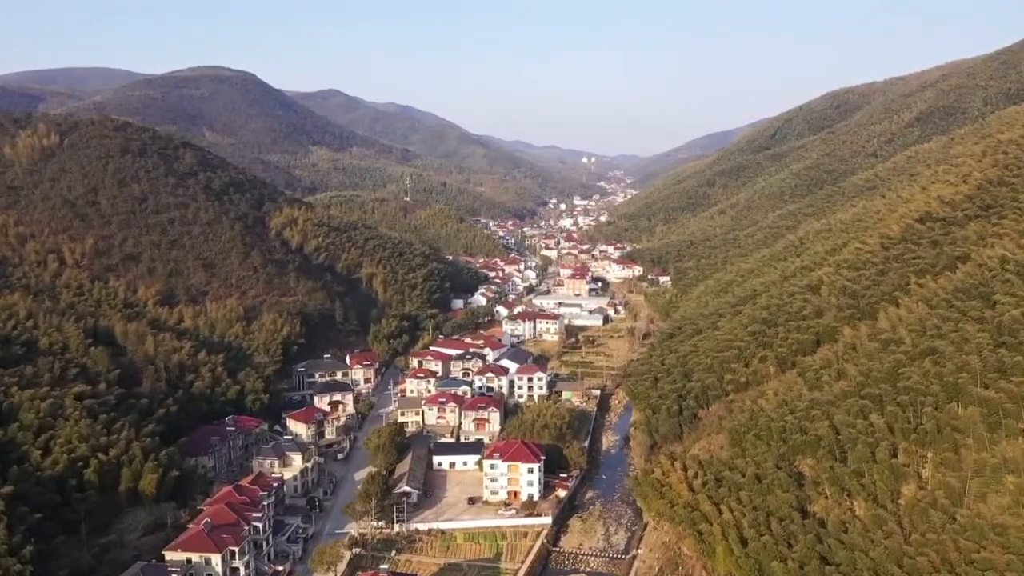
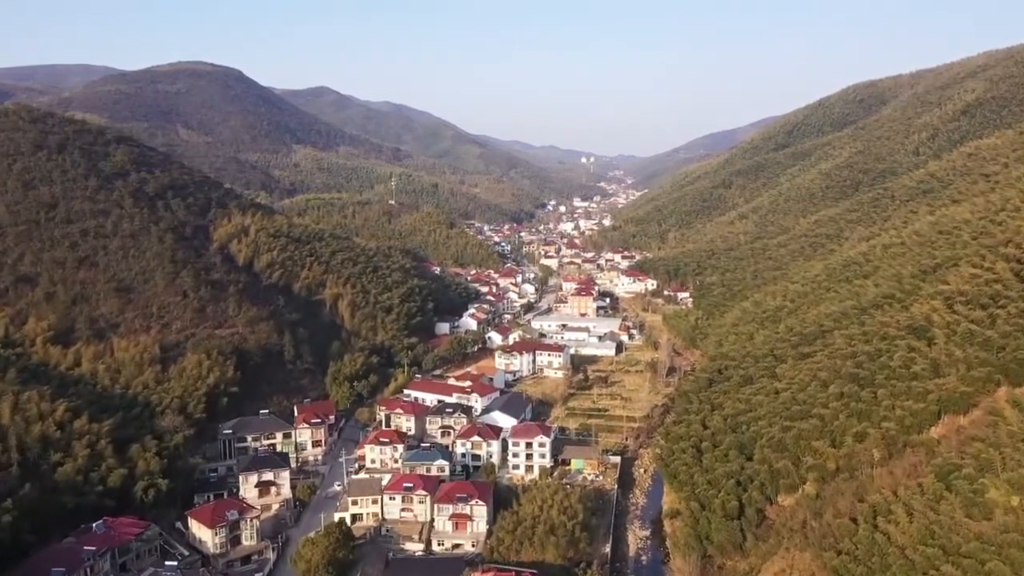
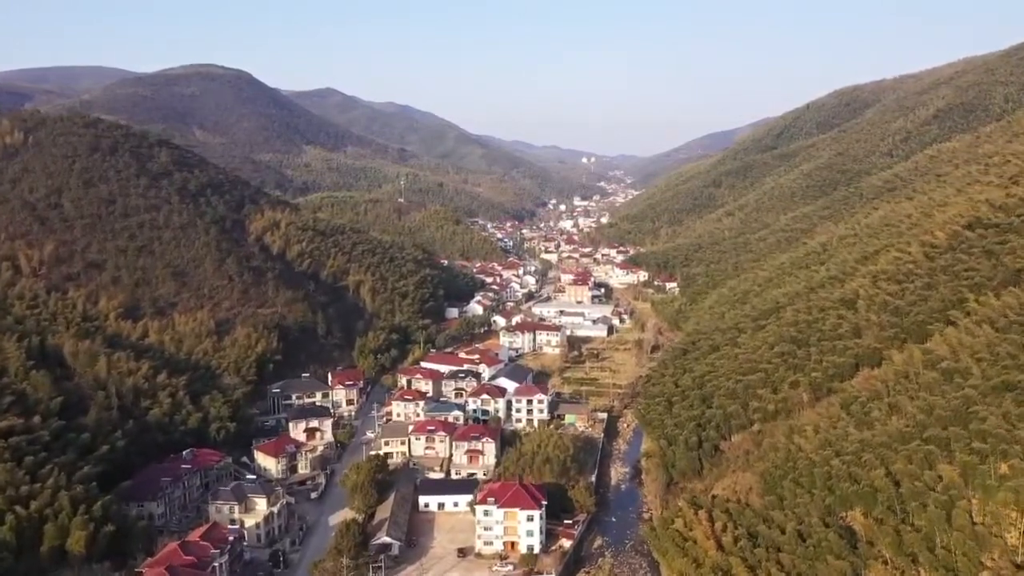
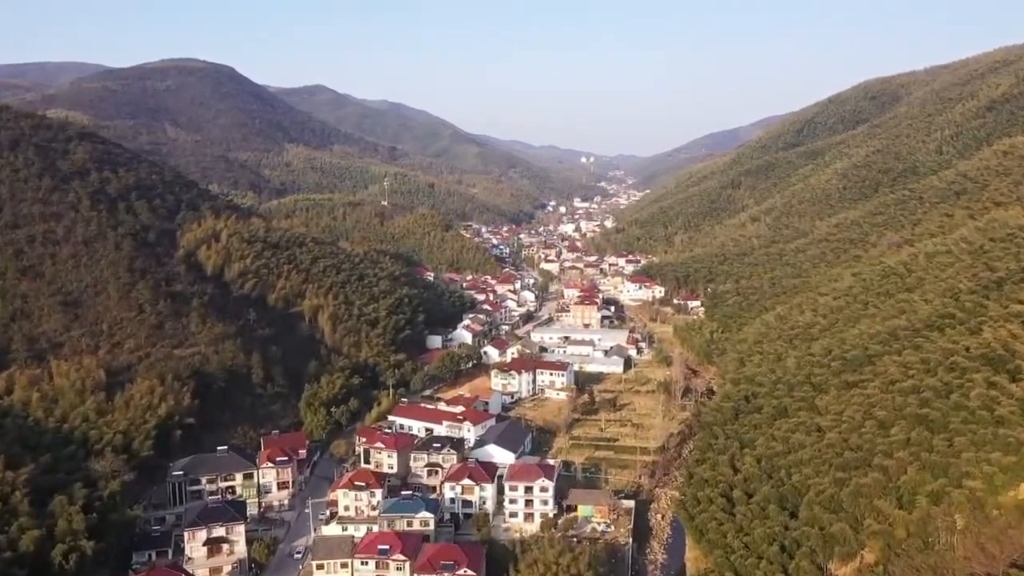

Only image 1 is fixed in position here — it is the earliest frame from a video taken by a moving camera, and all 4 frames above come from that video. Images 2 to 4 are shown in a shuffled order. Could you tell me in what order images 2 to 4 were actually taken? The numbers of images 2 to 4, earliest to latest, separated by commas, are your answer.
3, 2, 4
